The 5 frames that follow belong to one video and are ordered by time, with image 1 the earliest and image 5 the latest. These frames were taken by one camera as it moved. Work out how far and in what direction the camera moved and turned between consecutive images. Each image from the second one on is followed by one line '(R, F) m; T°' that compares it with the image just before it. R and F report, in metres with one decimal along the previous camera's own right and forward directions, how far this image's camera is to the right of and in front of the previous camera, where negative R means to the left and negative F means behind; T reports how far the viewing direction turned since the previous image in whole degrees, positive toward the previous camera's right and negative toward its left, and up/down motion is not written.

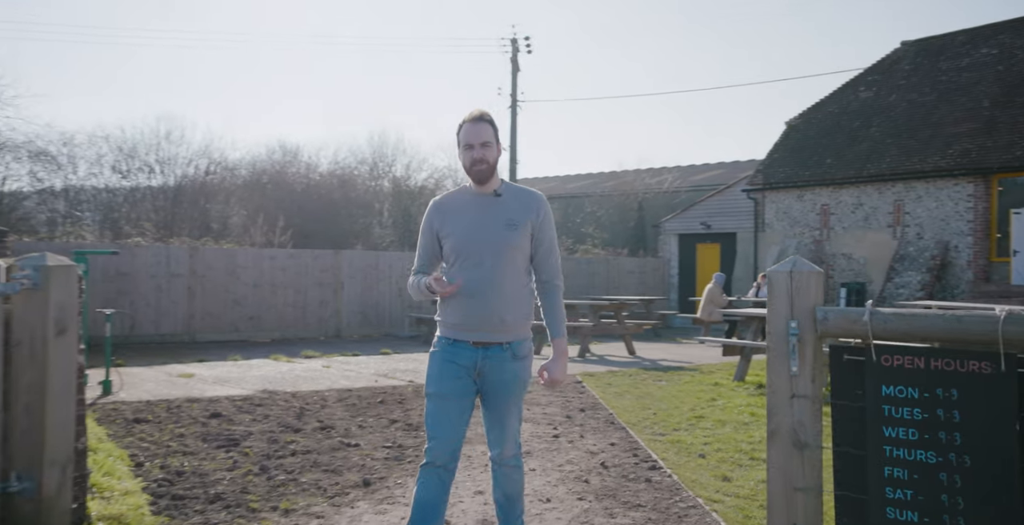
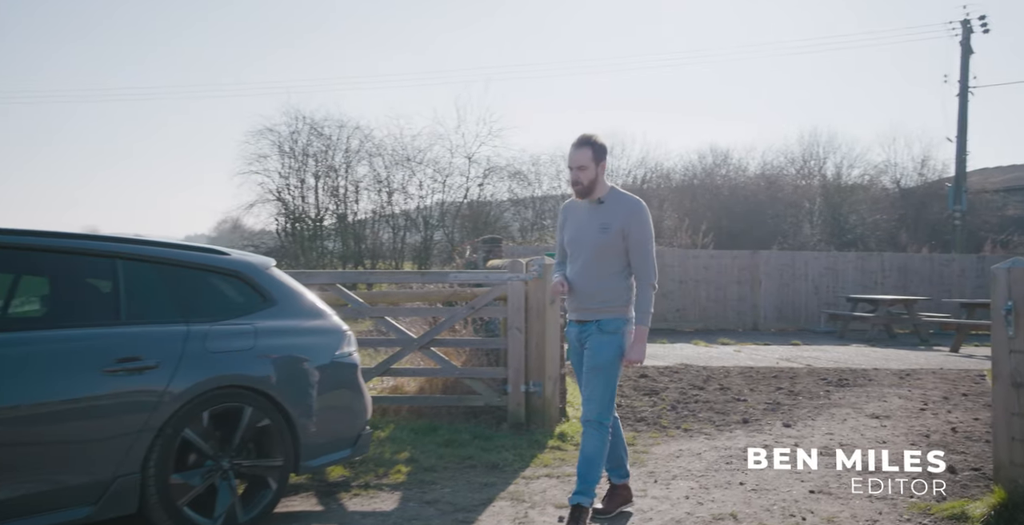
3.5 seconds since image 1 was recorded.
(+0.7, -1.5) m; -34°
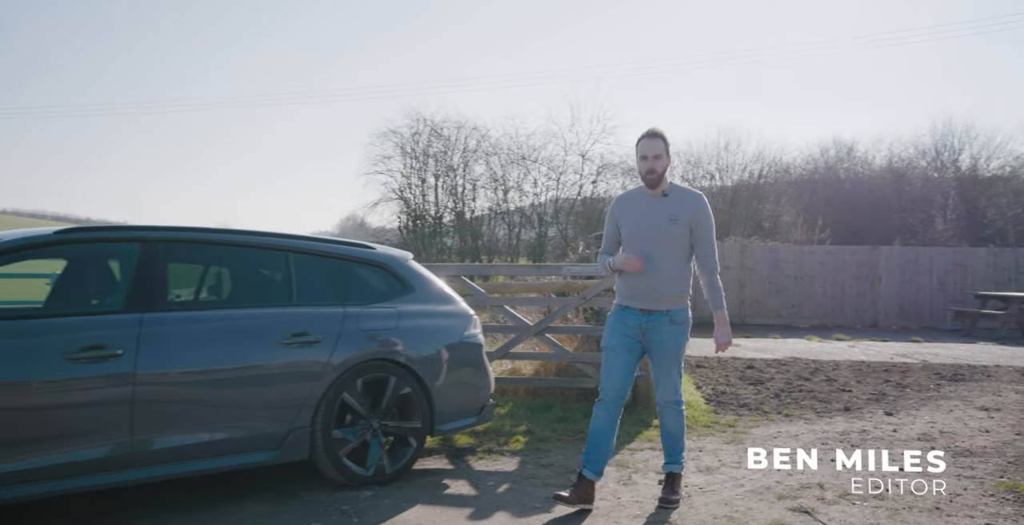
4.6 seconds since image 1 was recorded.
(+0.1, -0.5) m; -9°
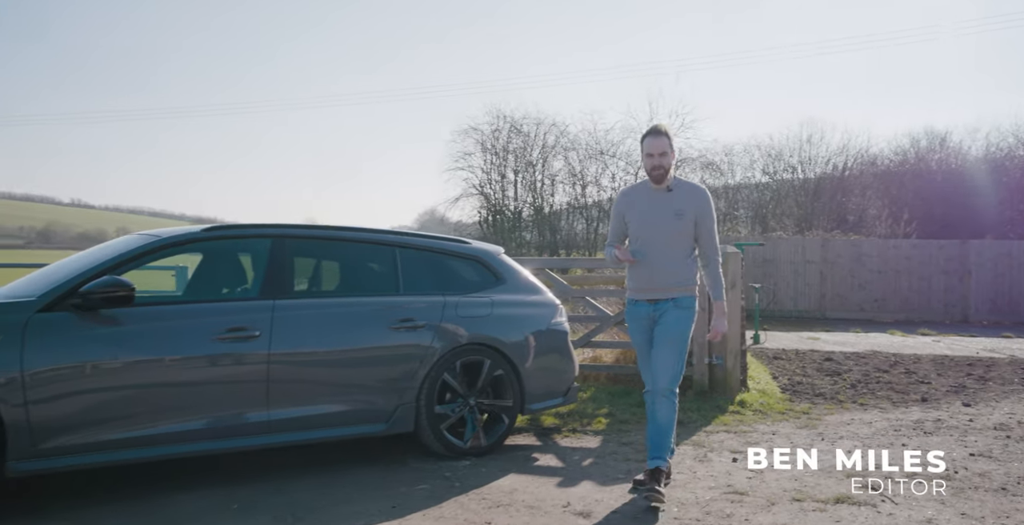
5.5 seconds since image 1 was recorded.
(-0.1, -0.4) m; -6°
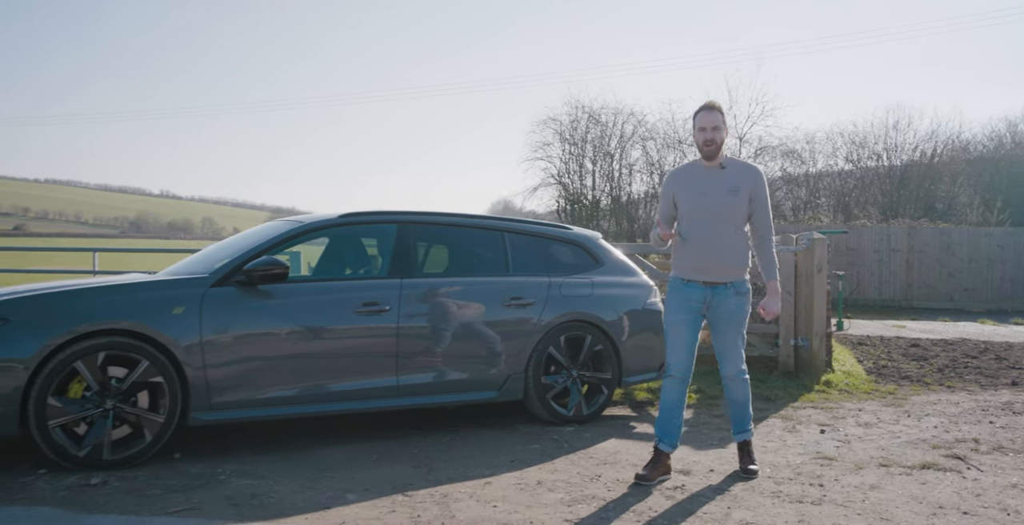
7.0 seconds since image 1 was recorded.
(-0.2, -0.5) m; -6°
